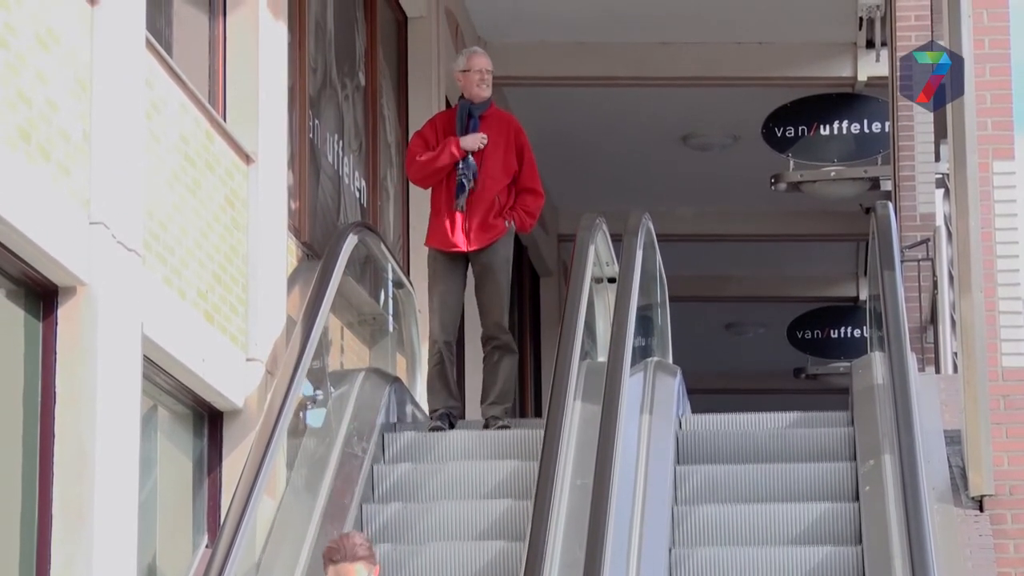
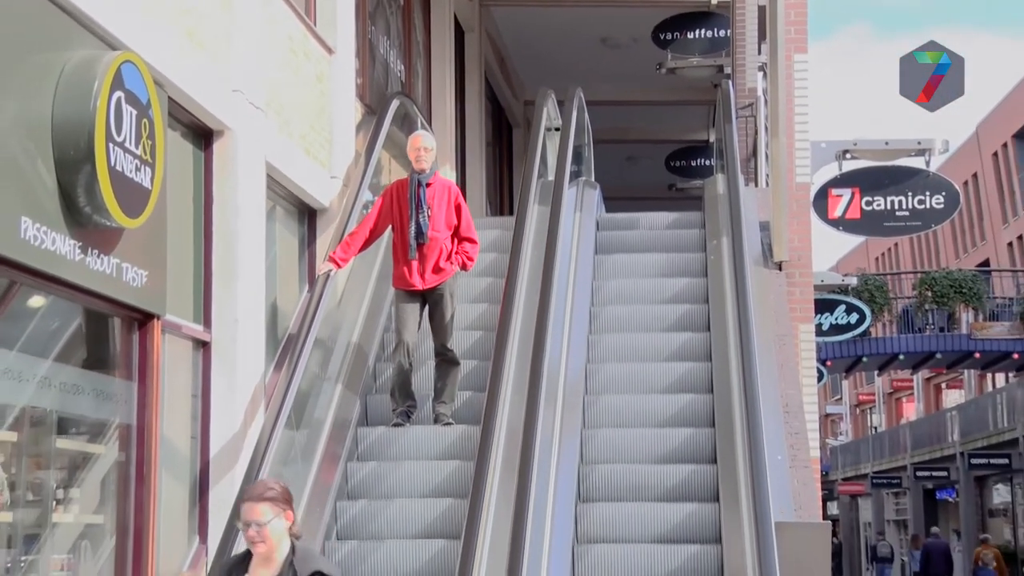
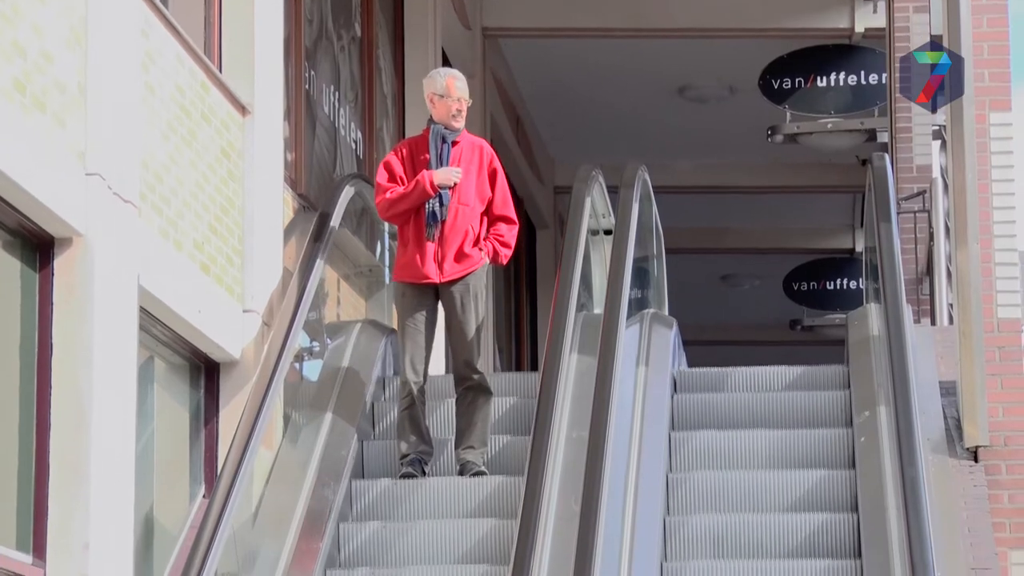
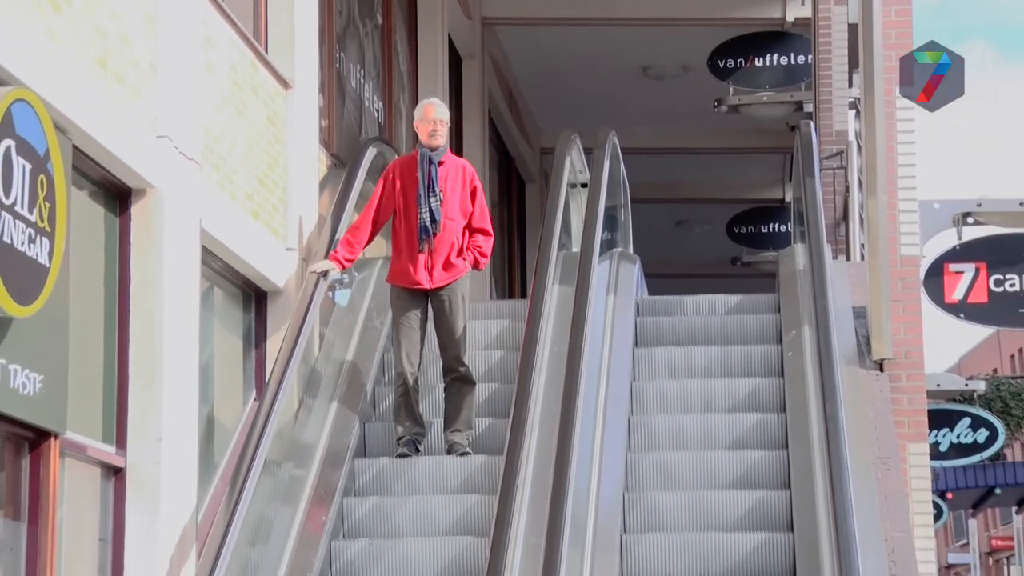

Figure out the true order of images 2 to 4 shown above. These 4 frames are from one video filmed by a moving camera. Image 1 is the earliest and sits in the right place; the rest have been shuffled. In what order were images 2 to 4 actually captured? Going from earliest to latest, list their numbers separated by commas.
3, 4, 2
